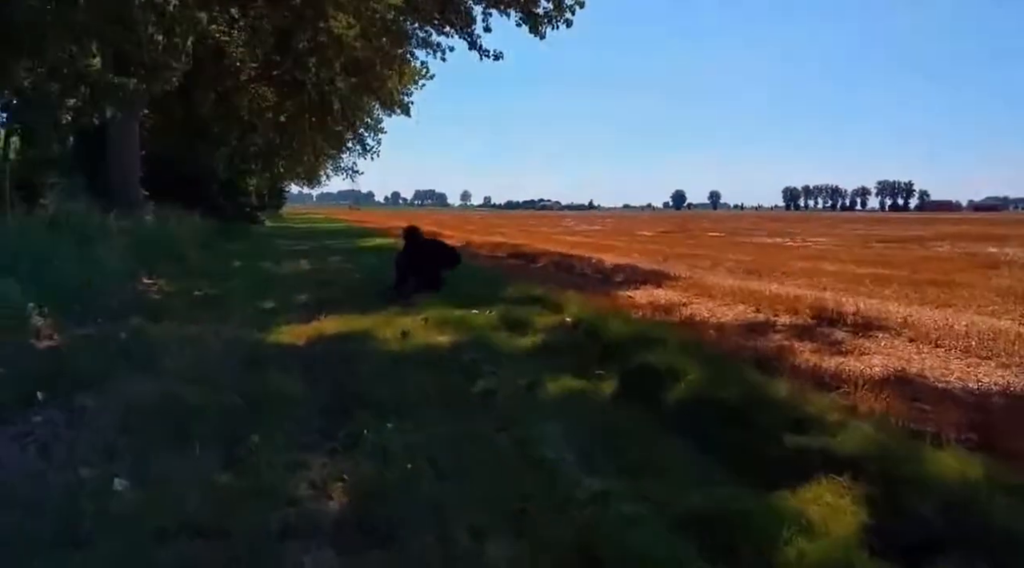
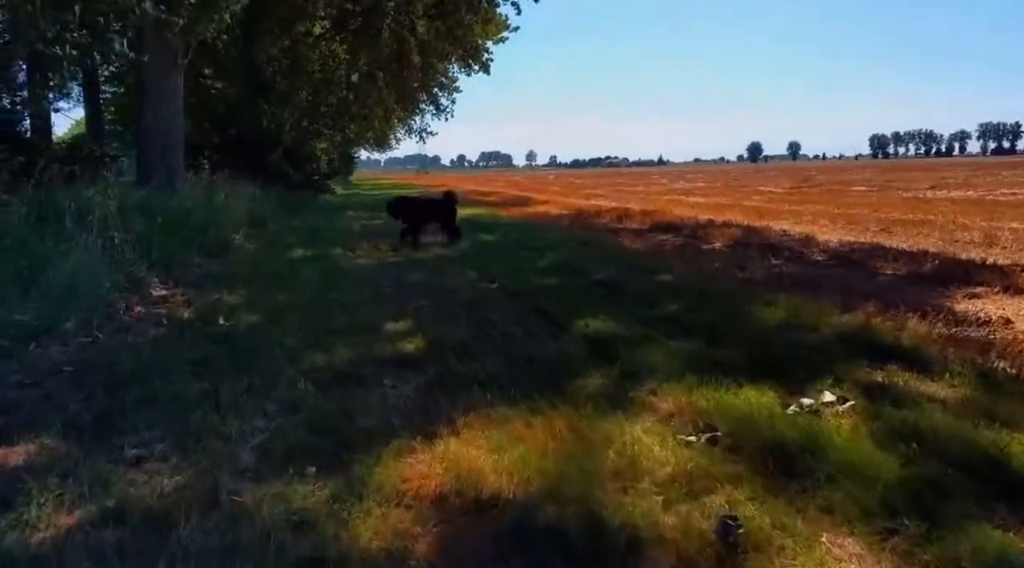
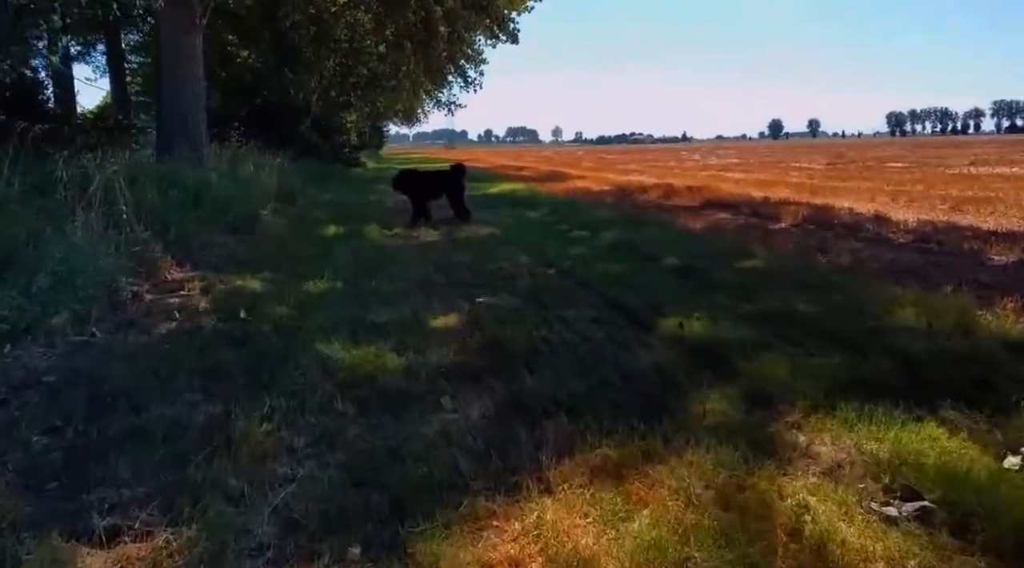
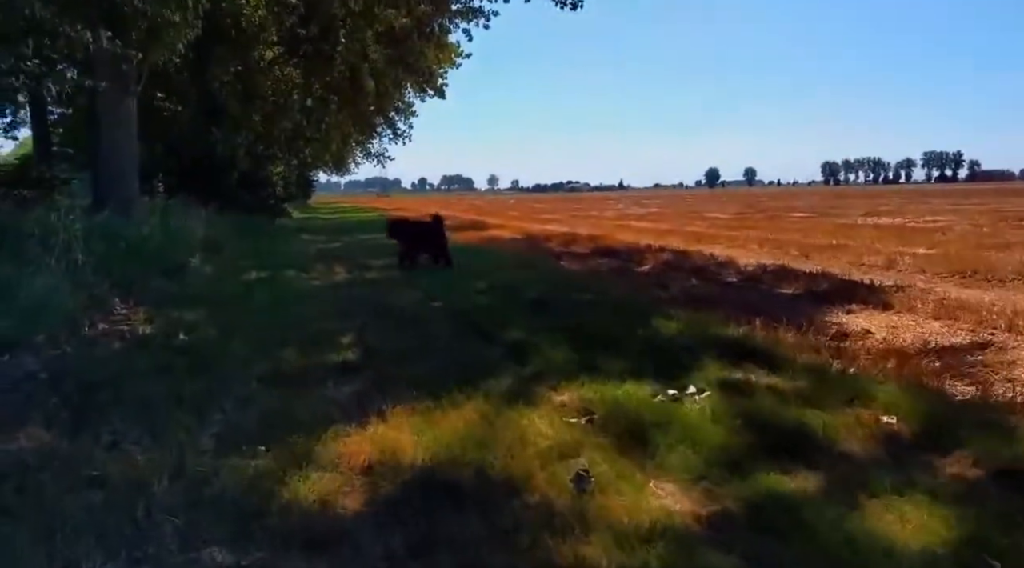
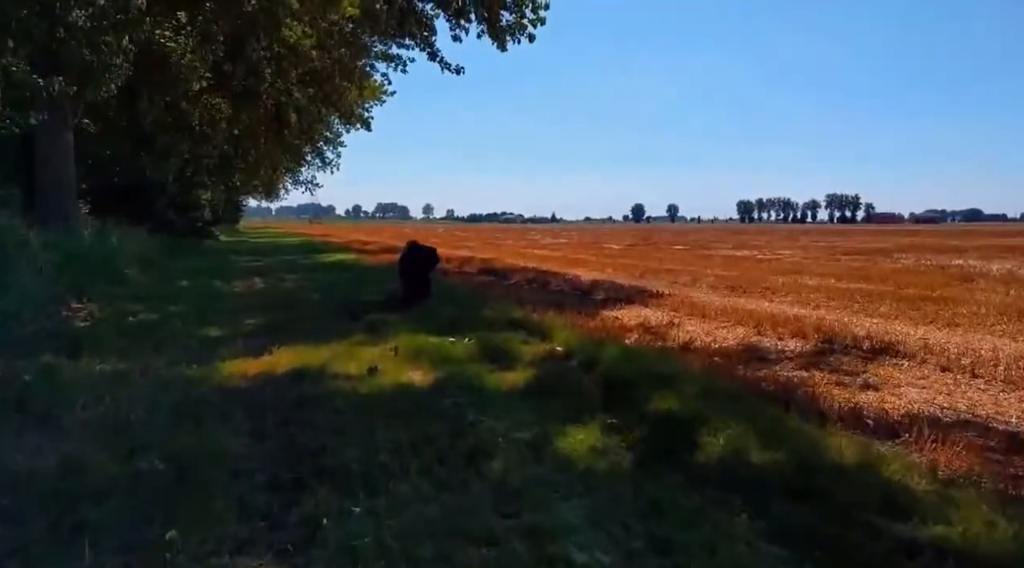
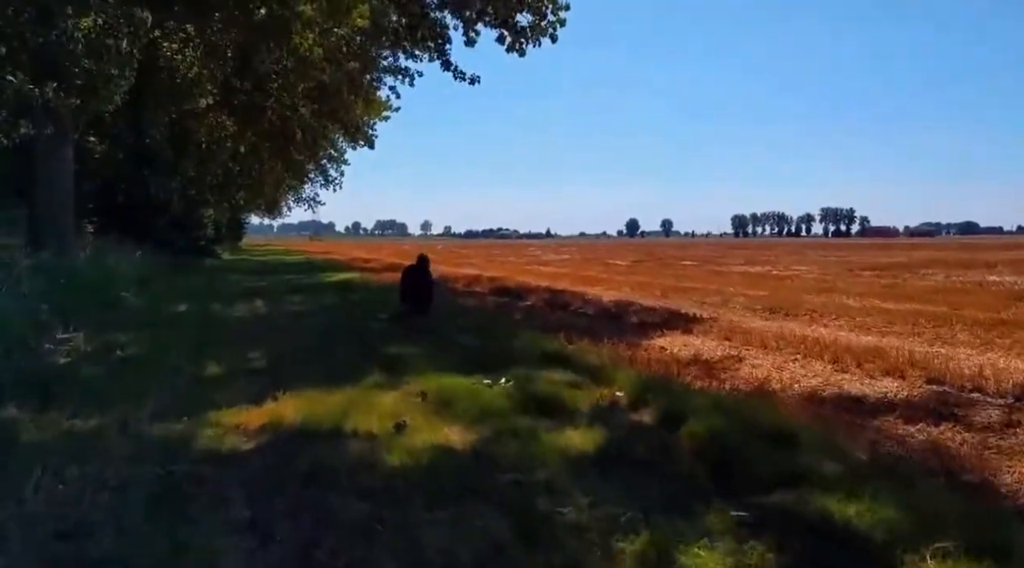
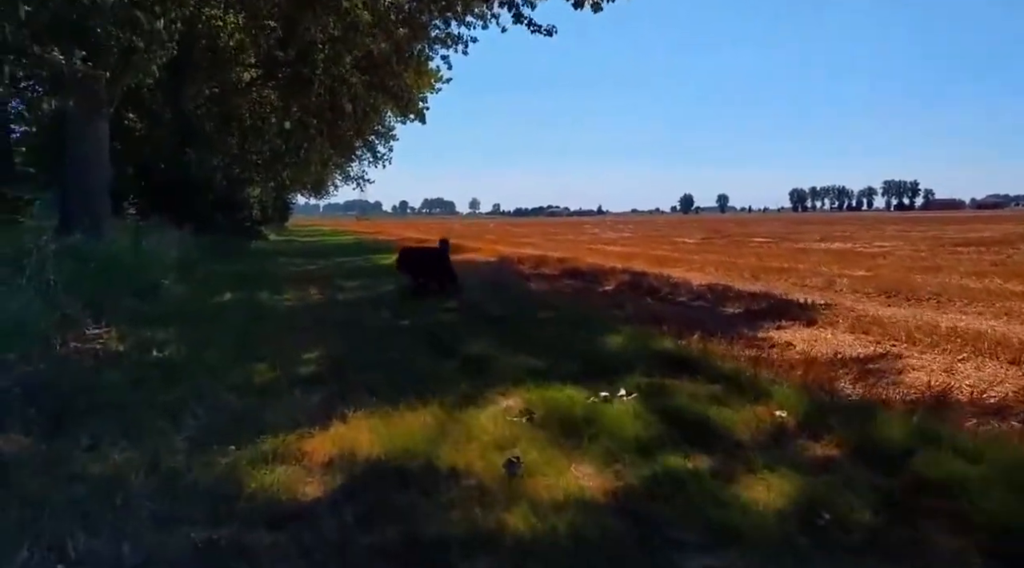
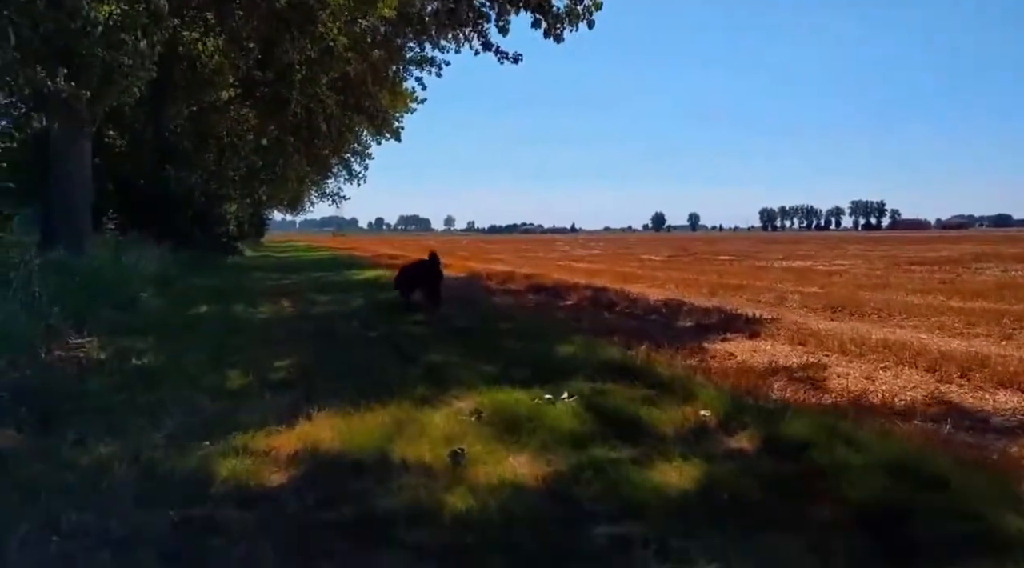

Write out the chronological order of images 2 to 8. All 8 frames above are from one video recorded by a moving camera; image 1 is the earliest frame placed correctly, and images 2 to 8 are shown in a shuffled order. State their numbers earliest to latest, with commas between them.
5, 6, 8, 7, 4, 2, 3
